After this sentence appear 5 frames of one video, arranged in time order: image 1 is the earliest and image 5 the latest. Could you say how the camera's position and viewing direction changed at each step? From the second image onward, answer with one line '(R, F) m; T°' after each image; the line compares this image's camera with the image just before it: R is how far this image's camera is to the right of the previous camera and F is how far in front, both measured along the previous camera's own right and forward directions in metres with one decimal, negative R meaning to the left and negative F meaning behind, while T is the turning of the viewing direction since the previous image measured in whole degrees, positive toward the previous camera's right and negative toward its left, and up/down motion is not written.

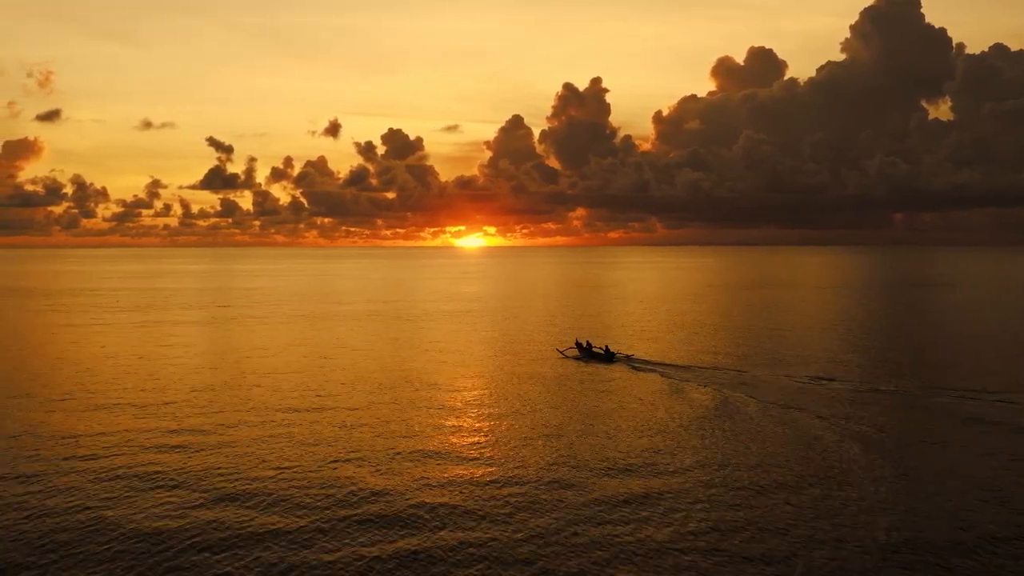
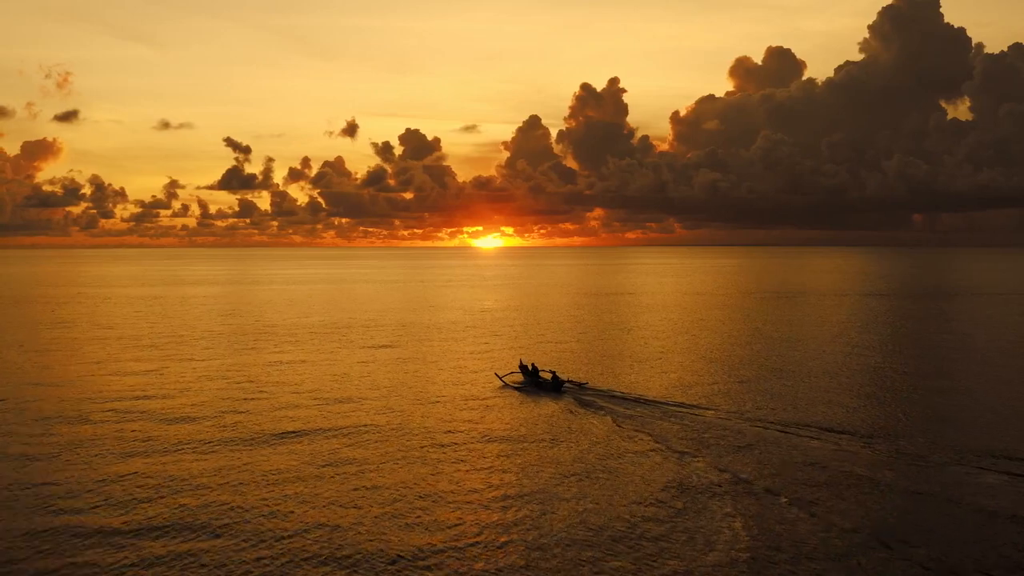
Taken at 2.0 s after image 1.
(+1.3, +2.7) m; -1°
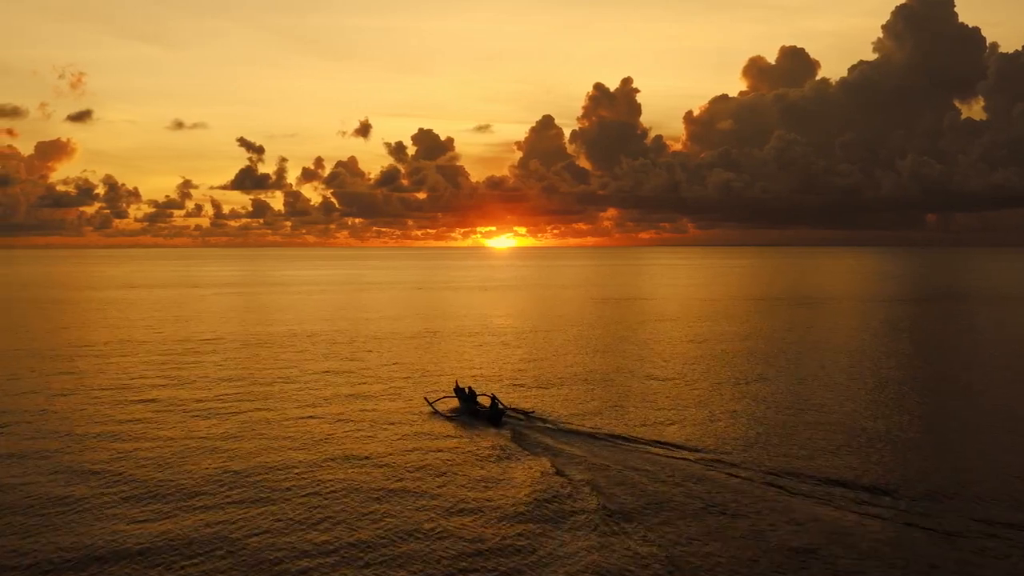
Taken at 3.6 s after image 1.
(-0.1, +3.7) m; -1°
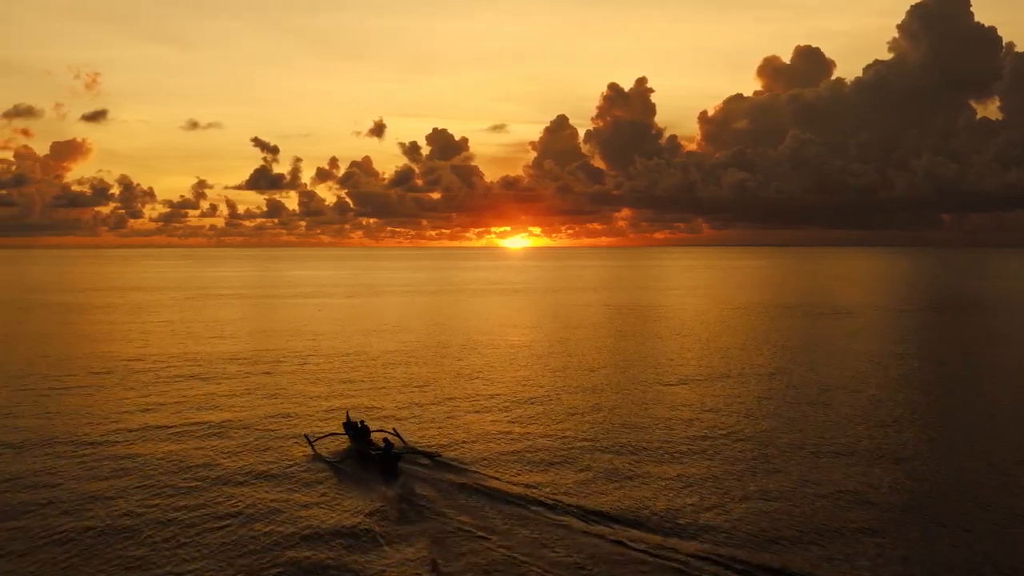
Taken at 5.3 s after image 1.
(+0.1, +3.6) m; -1°
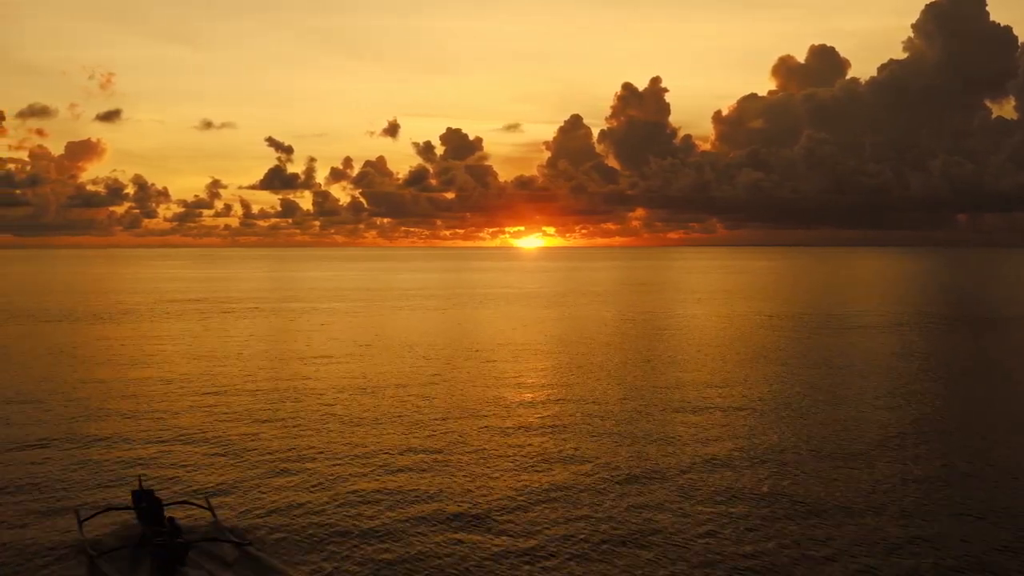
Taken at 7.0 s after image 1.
(-0.1, +3.6) m; -1°
